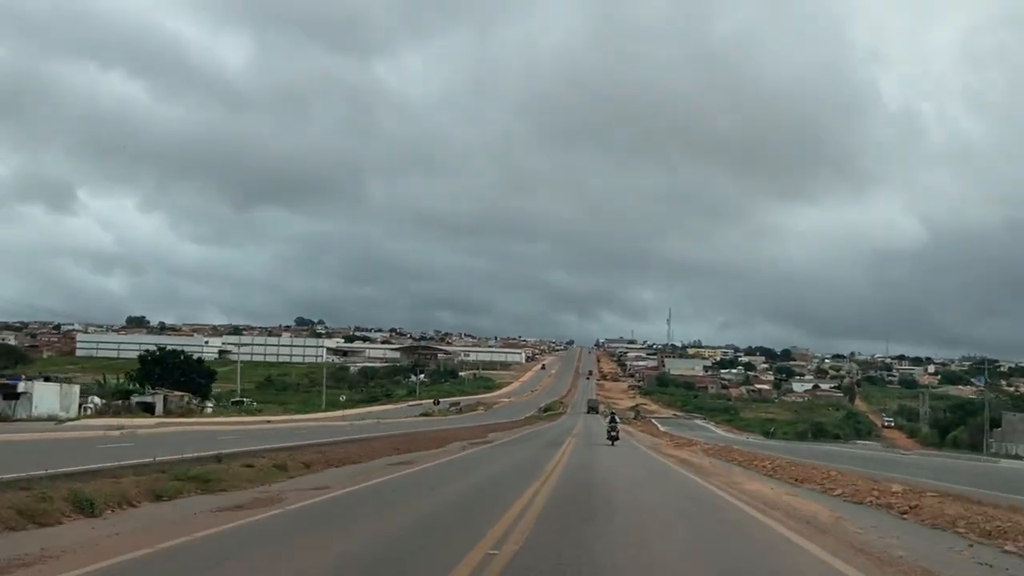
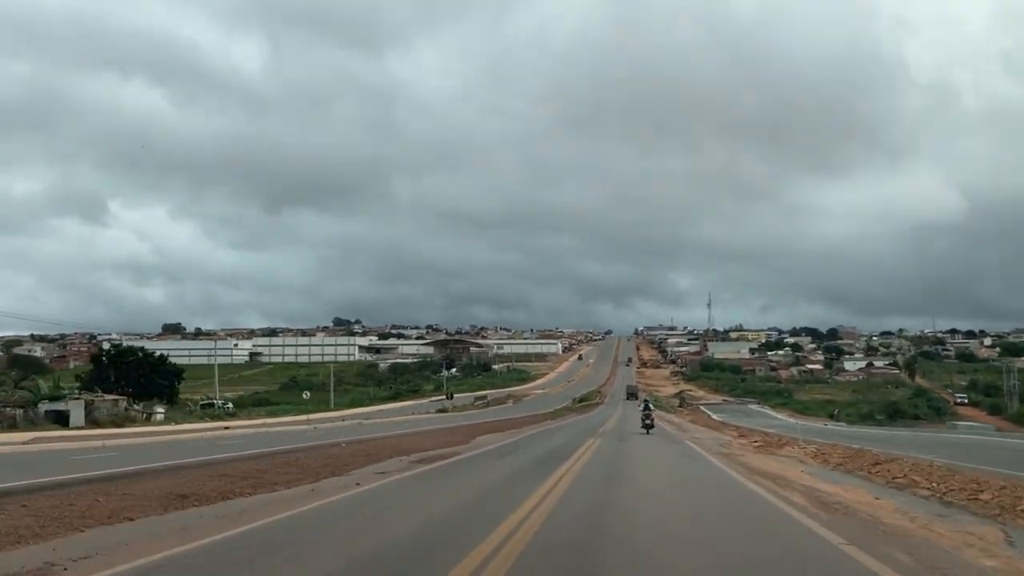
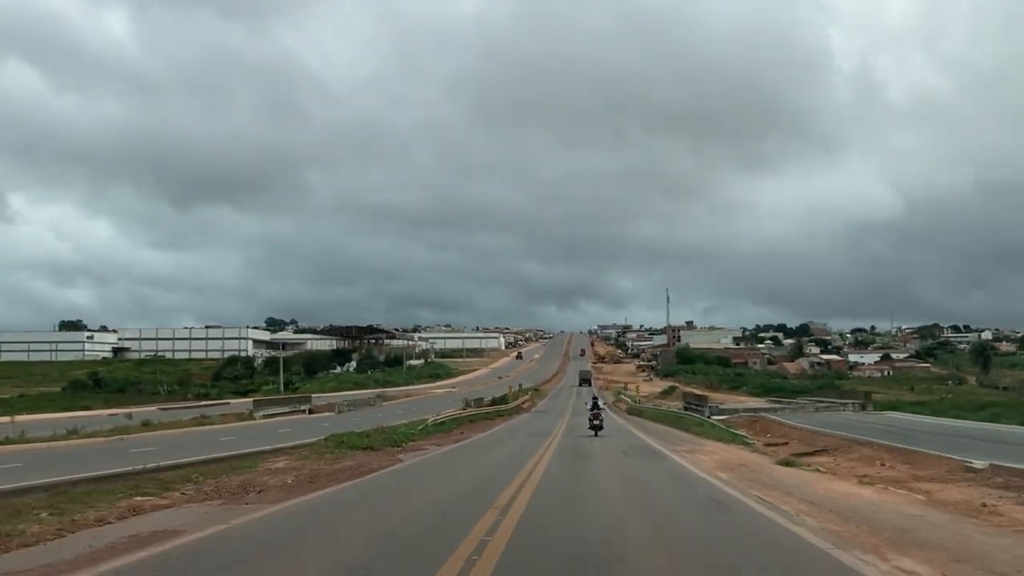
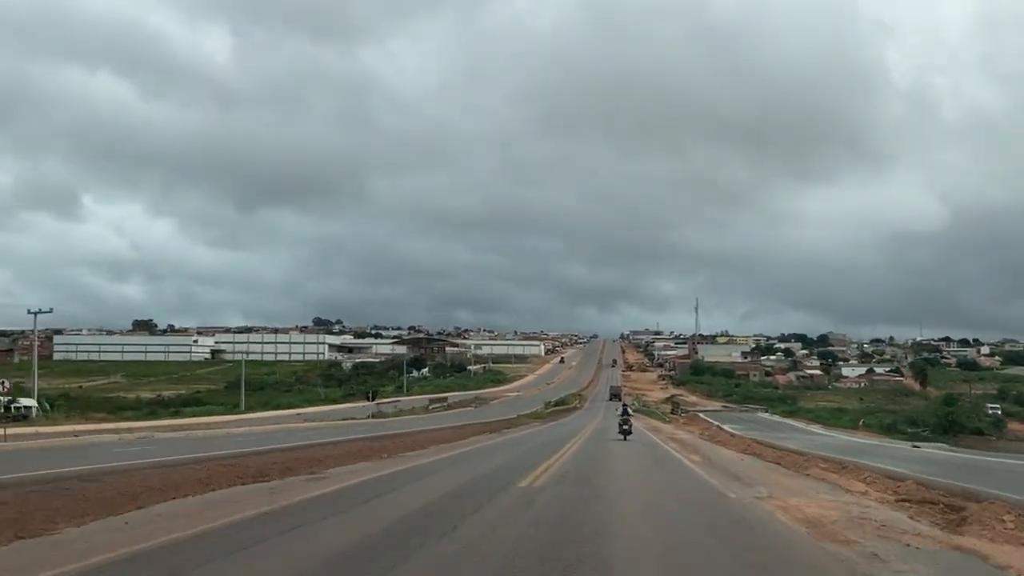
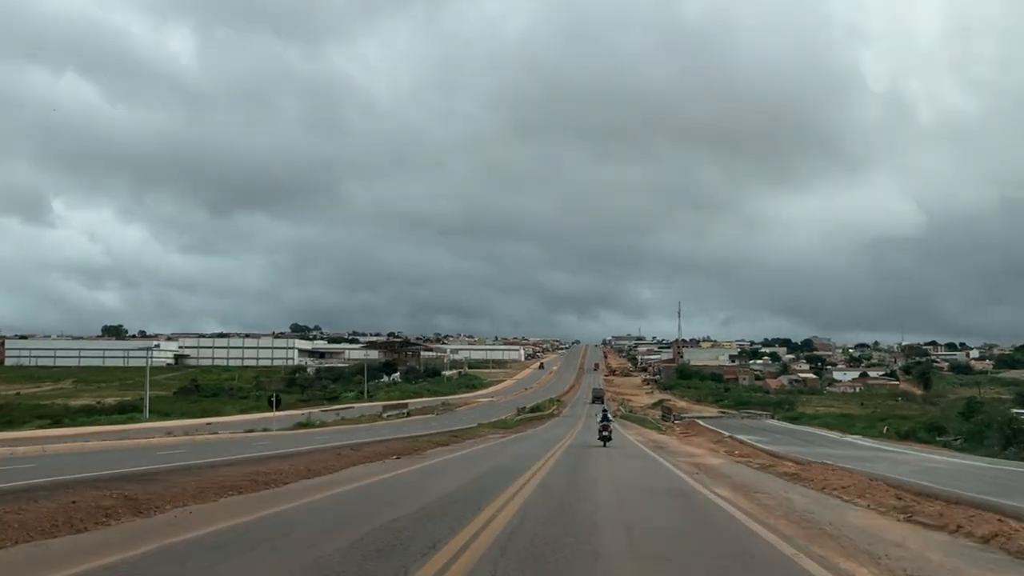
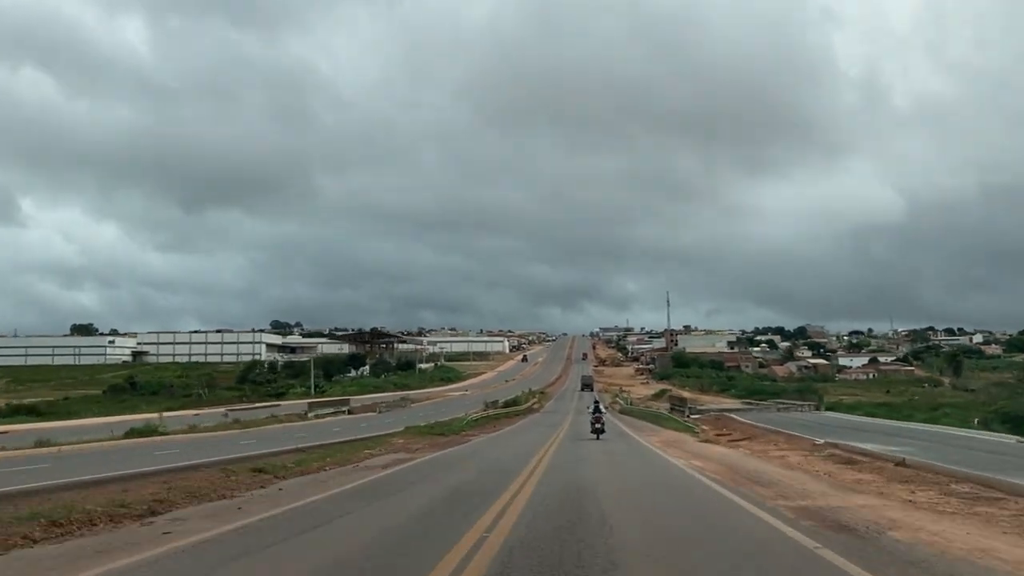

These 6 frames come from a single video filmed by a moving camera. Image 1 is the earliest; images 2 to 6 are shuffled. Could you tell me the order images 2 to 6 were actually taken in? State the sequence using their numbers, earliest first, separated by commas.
2, 4, 5, 6, 3
